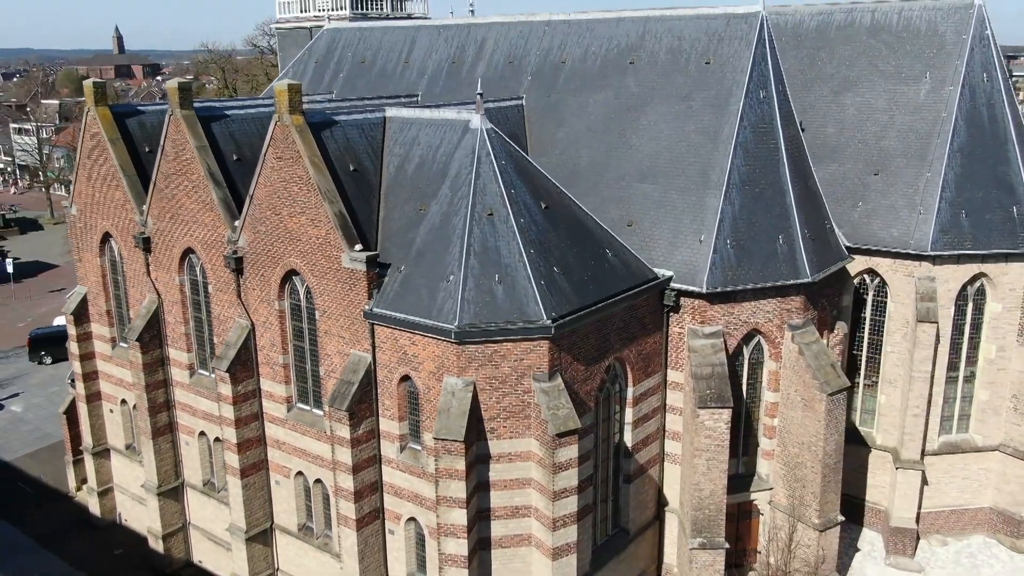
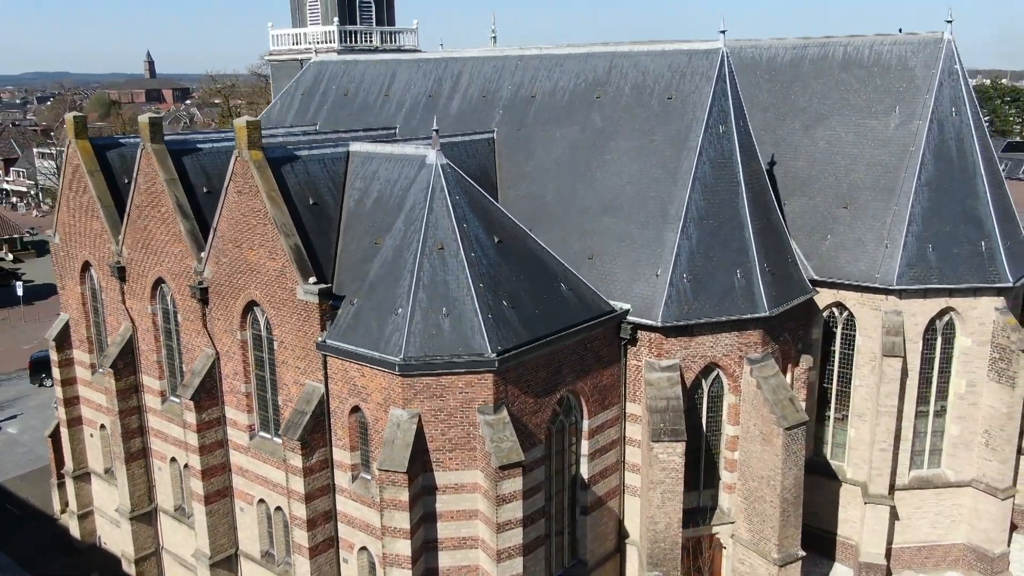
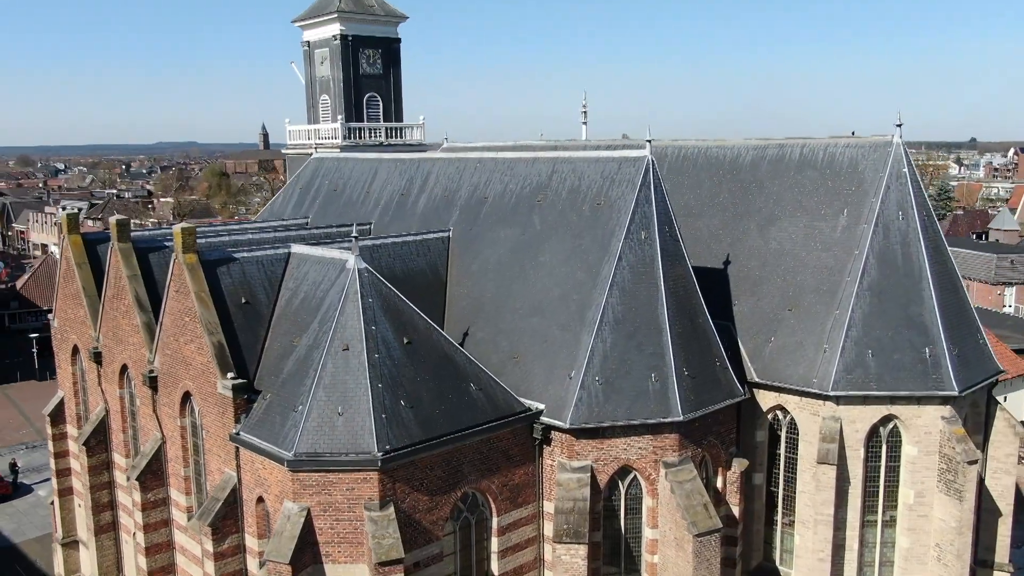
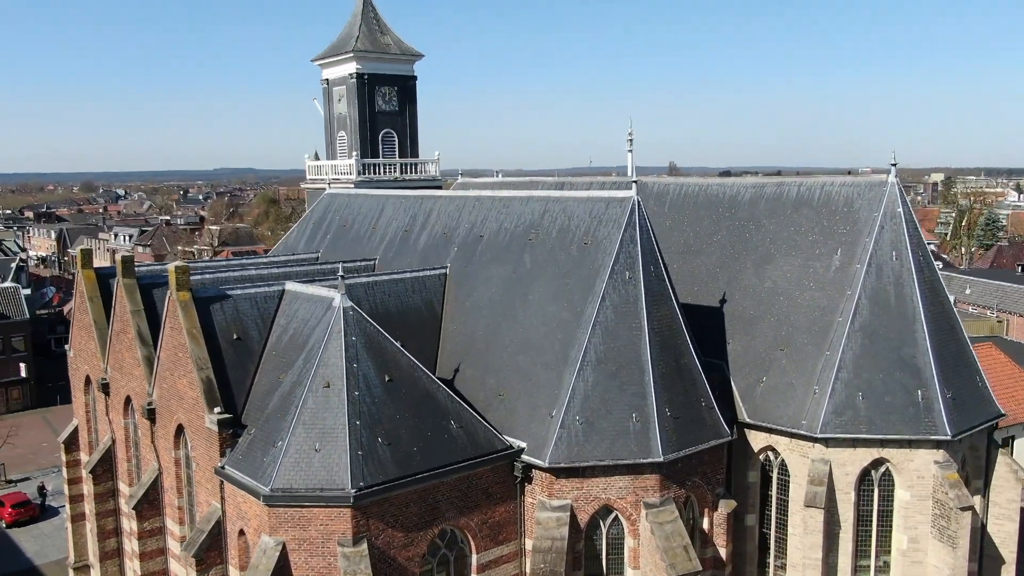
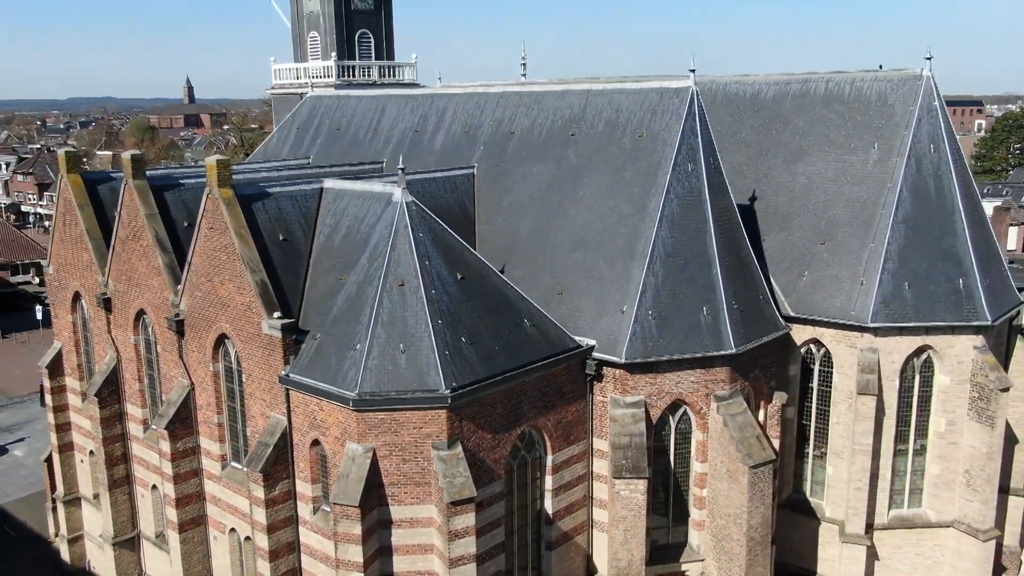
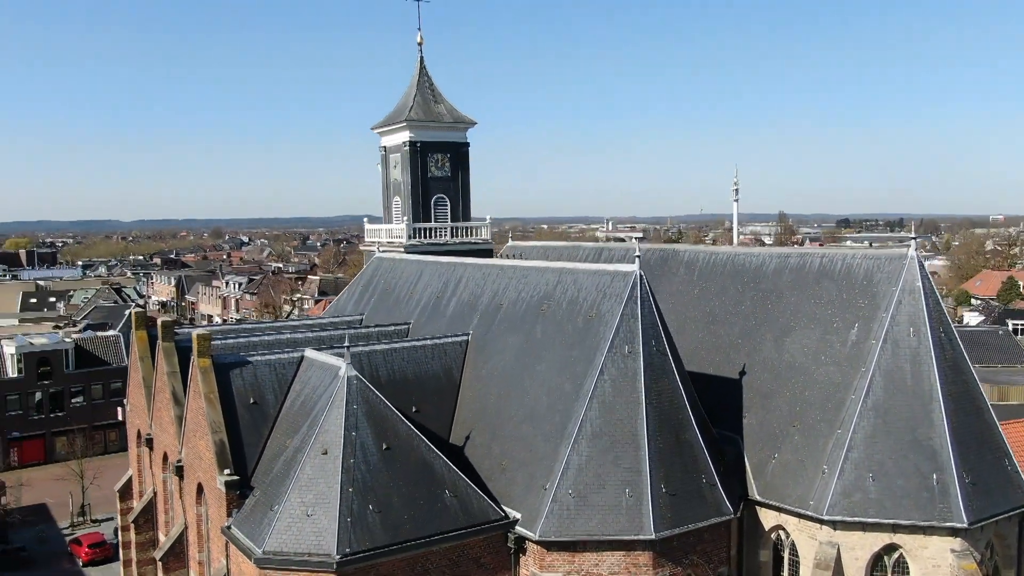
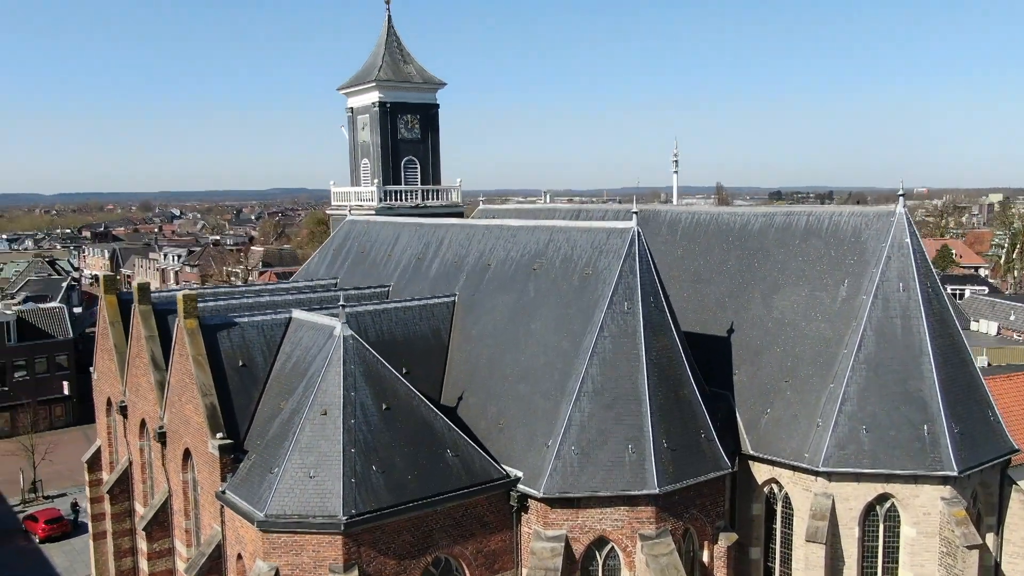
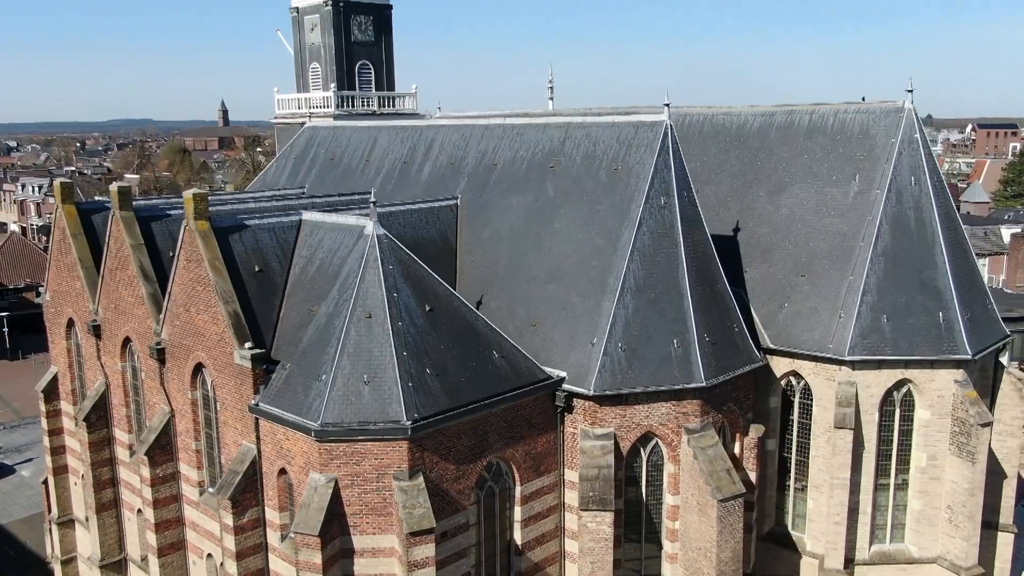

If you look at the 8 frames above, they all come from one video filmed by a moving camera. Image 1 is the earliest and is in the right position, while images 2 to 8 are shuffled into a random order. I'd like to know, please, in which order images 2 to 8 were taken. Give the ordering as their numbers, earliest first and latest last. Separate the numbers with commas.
2, 5, 8, 3, 4, 7, 6
